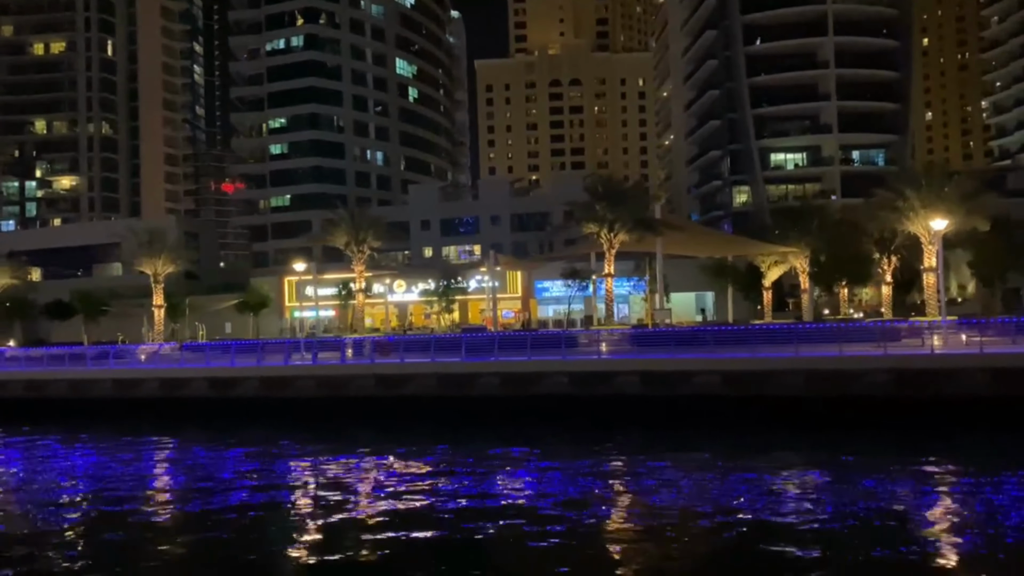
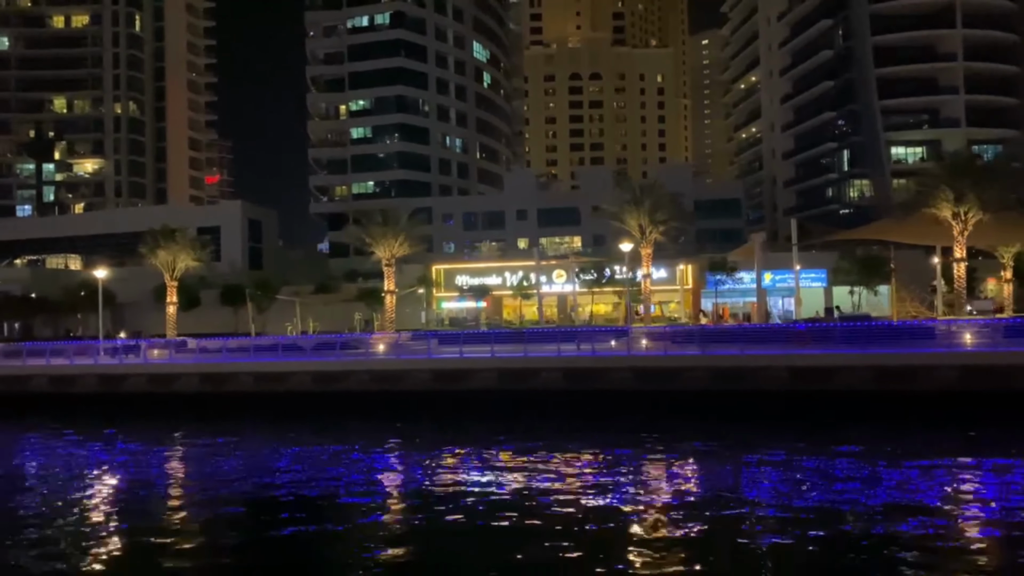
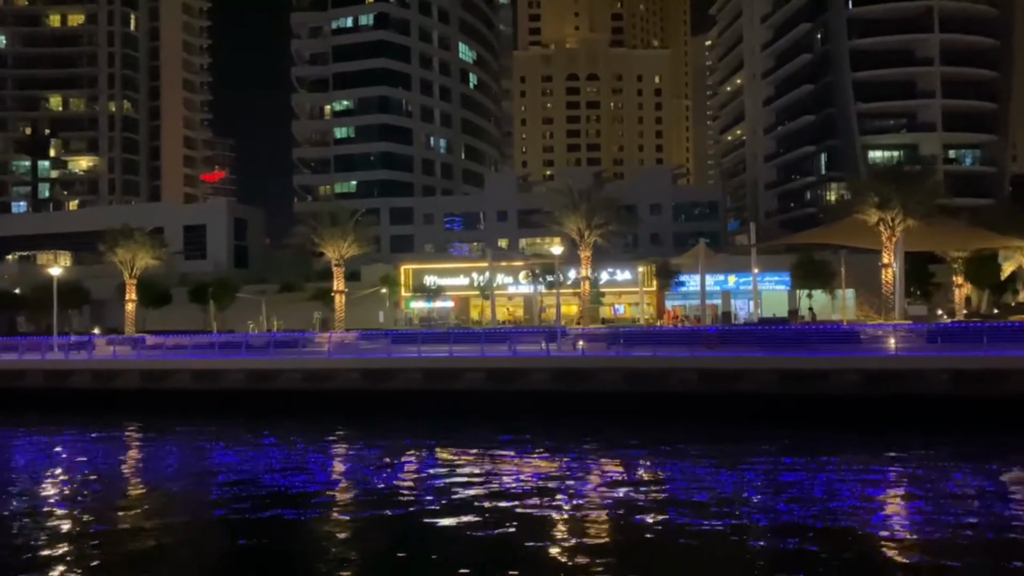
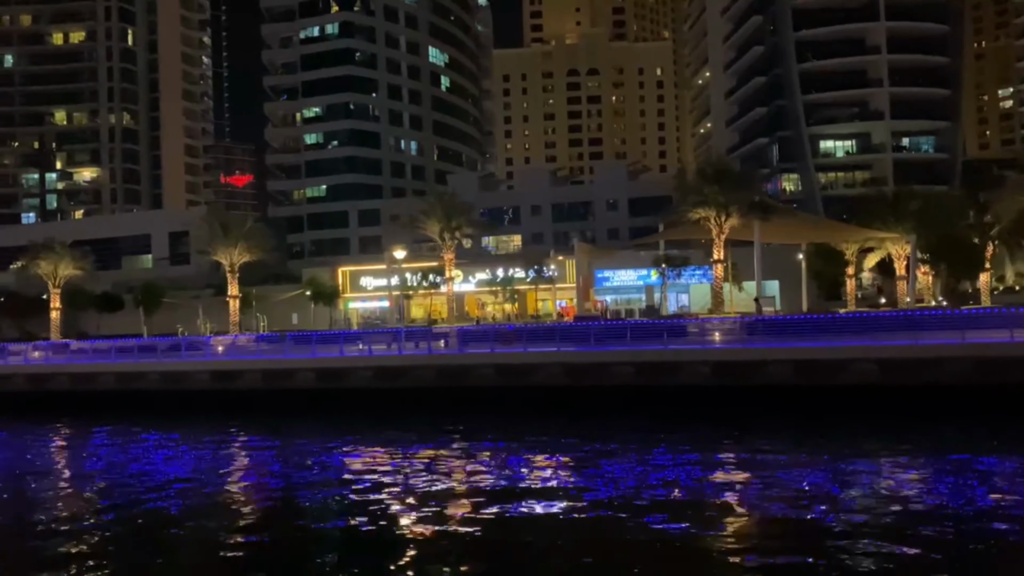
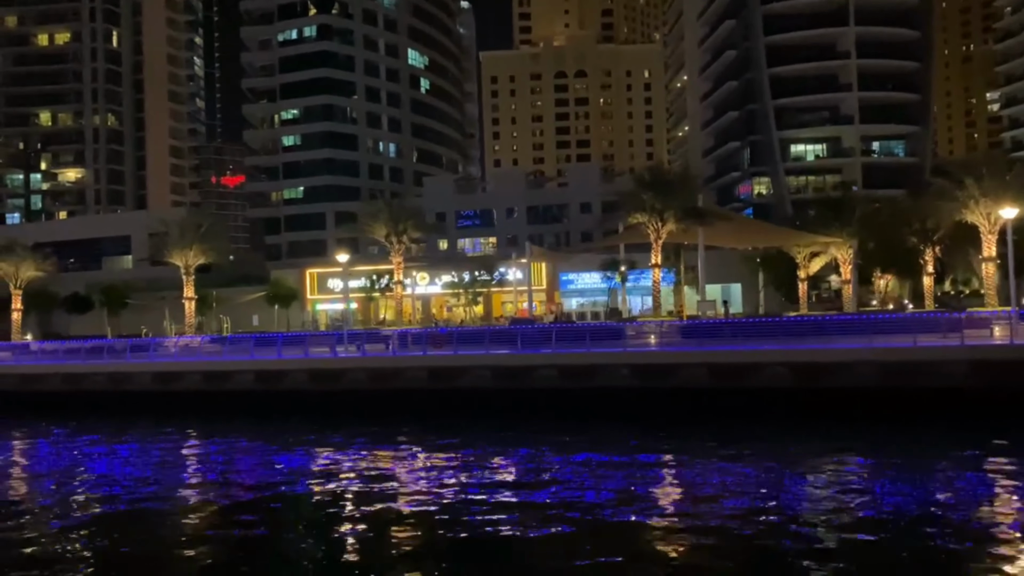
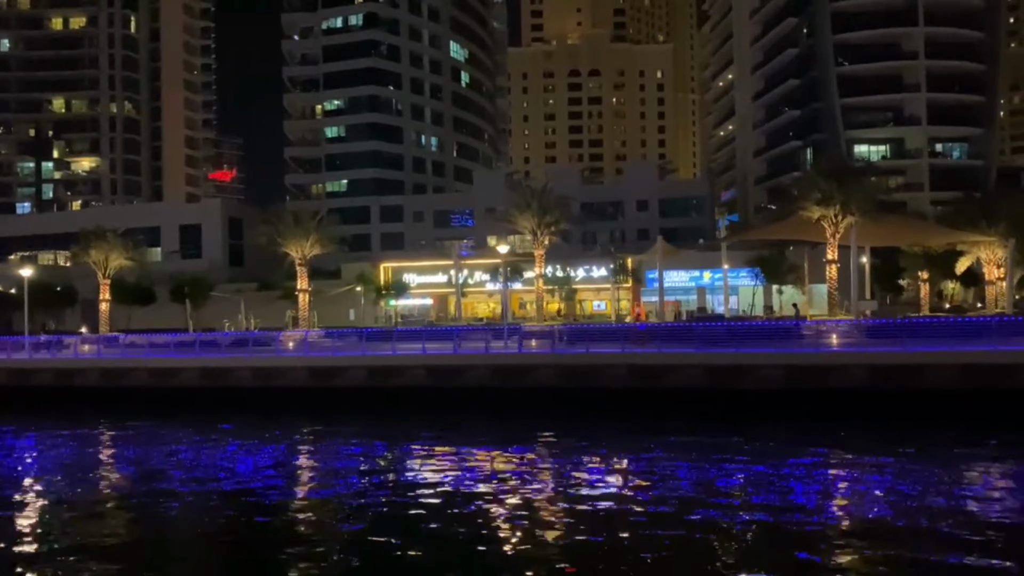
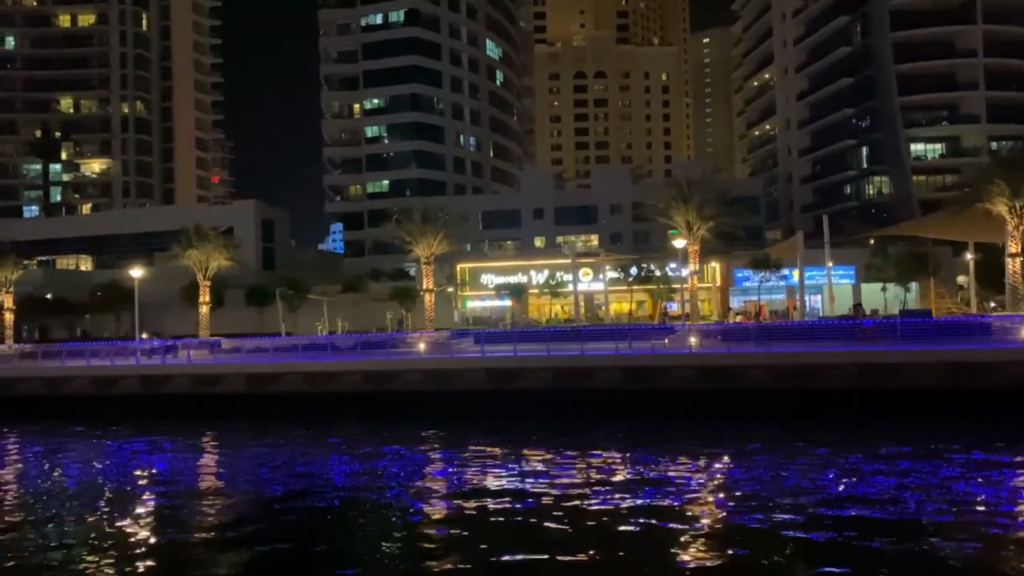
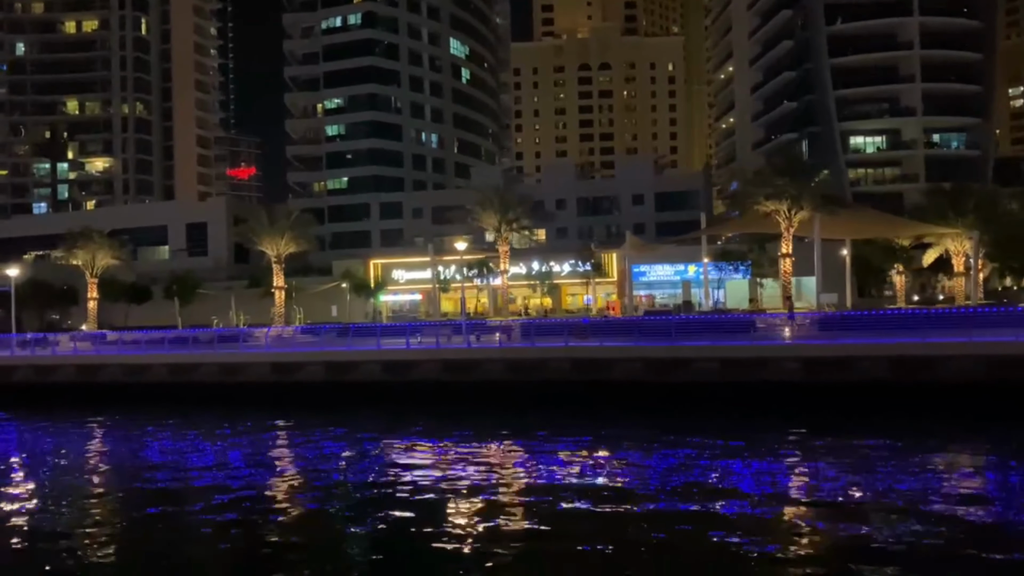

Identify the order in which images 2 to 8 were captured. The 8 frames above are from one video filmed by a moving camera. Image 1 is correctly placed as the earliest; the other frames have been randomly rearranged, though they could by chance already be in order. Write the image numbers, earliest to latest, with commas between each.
5, 4, 8, 6, 3, 2, 7
